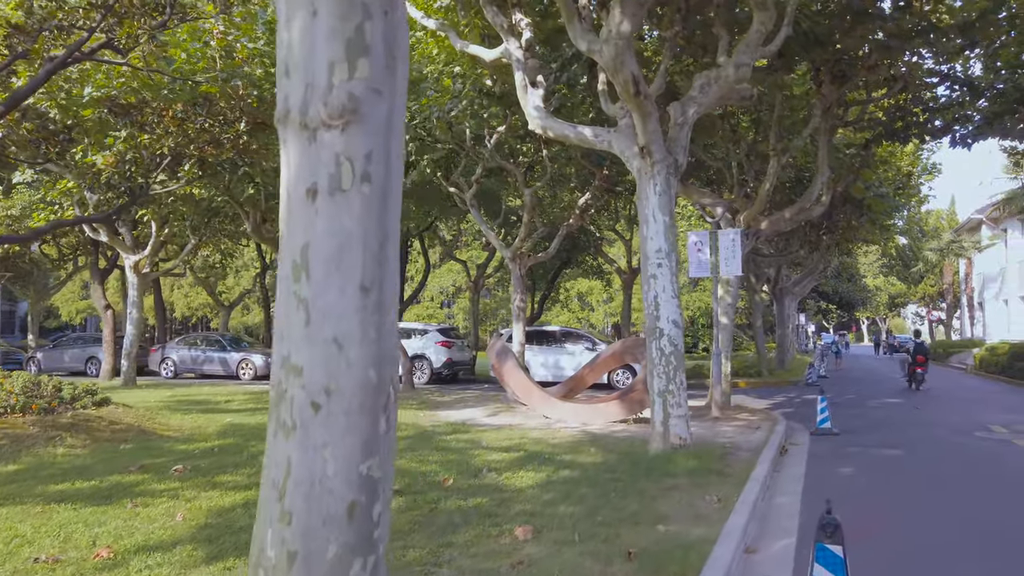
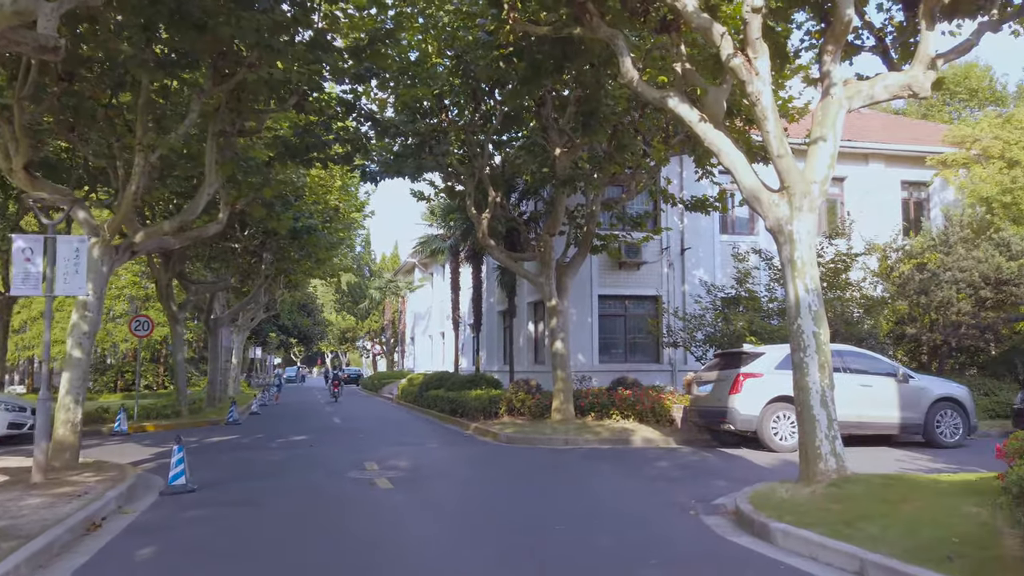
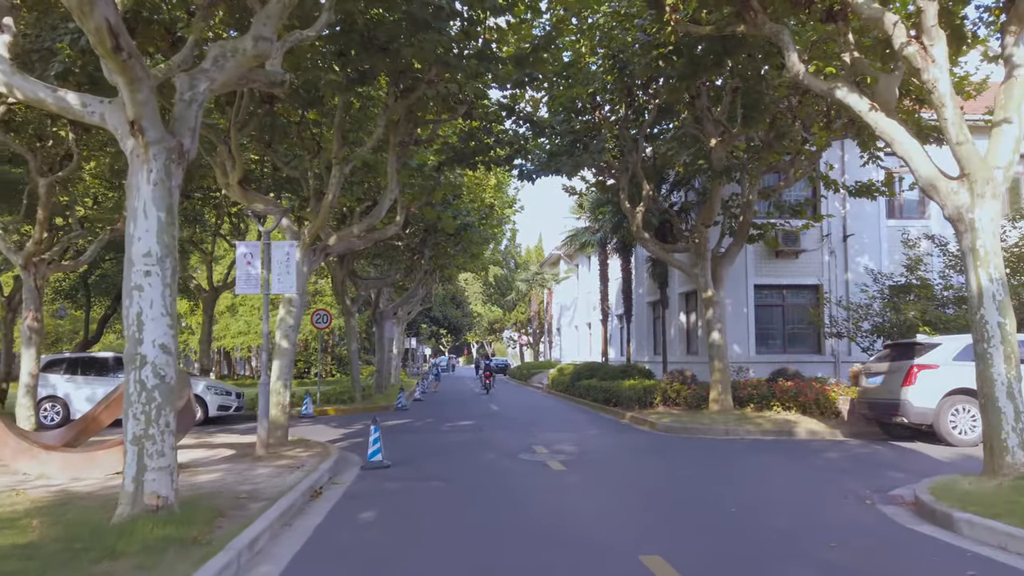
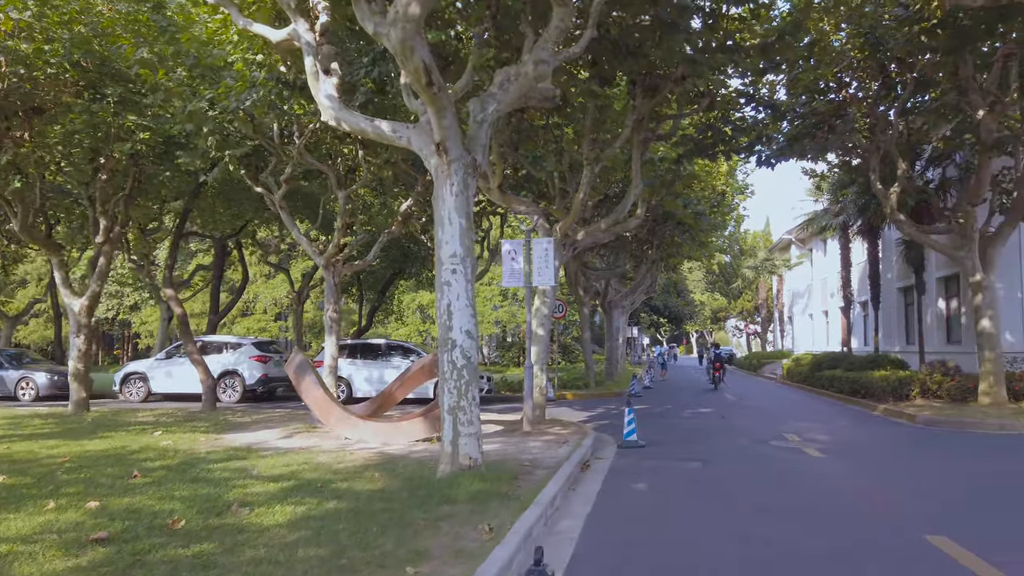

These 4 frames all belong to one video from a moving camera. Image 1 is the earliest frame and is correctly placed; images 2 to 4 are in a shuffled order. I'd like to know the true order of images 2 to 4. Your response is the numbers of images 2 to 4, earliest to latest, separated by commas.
4, 3, 2
